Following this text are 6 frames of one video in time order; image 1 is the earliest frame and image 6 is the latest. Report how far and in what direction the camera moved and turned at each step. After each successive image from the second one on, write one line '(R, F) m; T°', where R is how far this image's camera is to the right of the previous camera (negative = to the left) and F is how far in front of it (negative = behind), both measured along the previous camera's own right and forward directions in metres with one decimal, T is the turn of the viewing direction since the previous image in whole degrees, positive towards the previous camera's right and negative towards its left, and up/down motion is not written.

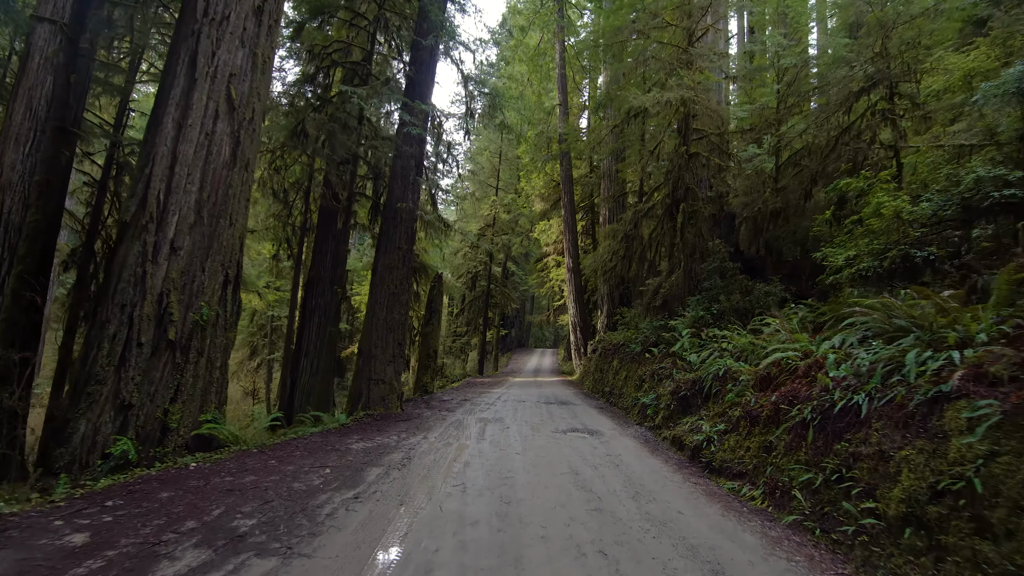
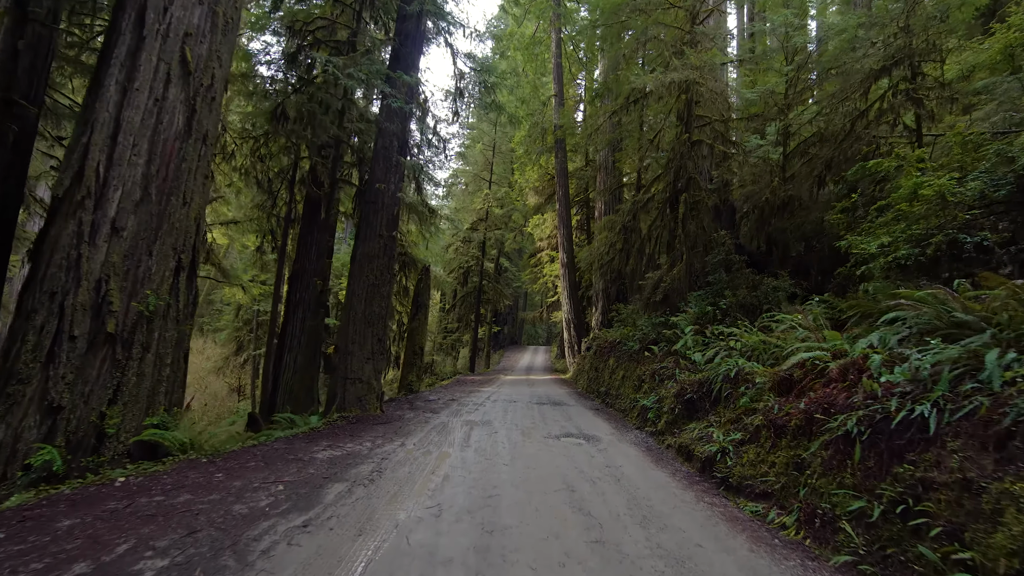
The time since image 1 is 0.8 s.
(0.0, +0.6) m; +1°
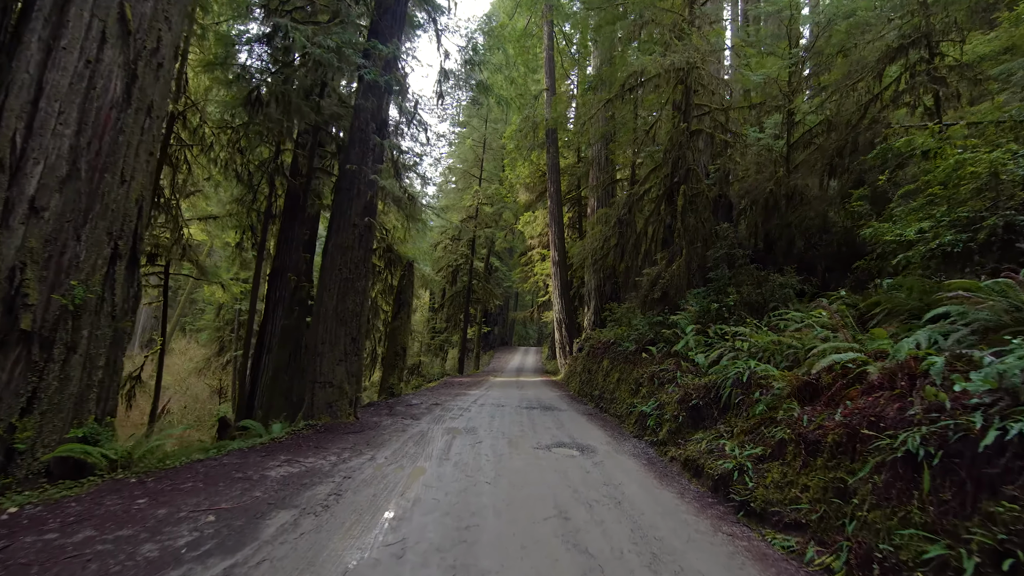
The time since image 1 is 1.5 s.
(0.0, +0.6) m; +1°
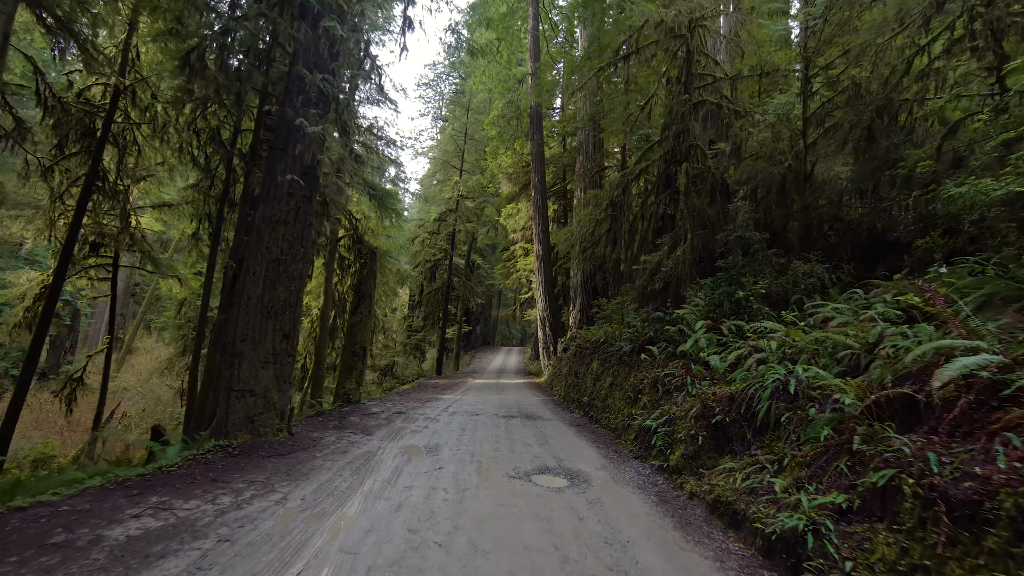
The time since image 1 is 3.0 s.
(+0.1, +1.2) m; +2°
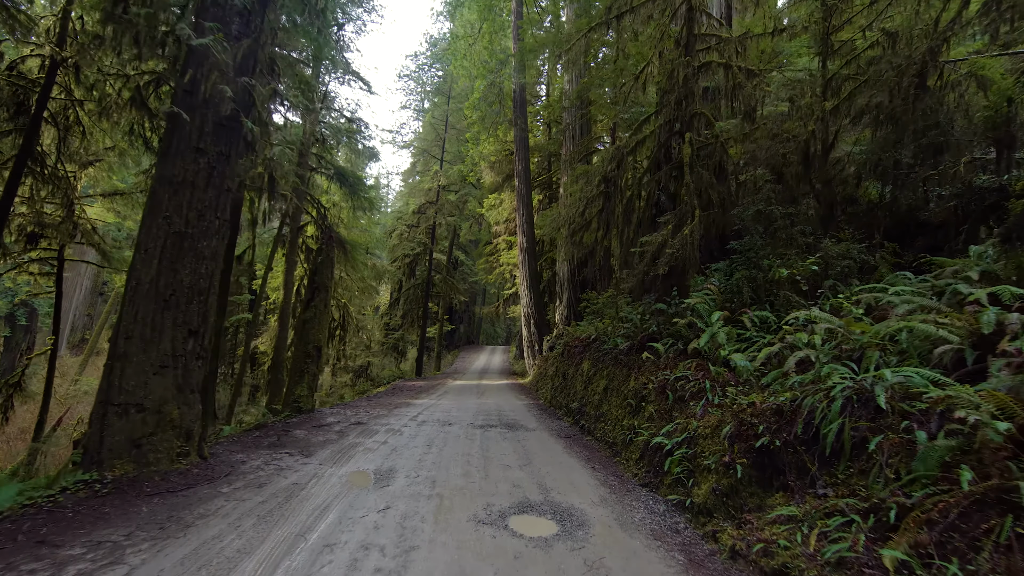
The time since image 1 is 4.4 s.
(+0.1, +1.1) m; +2°
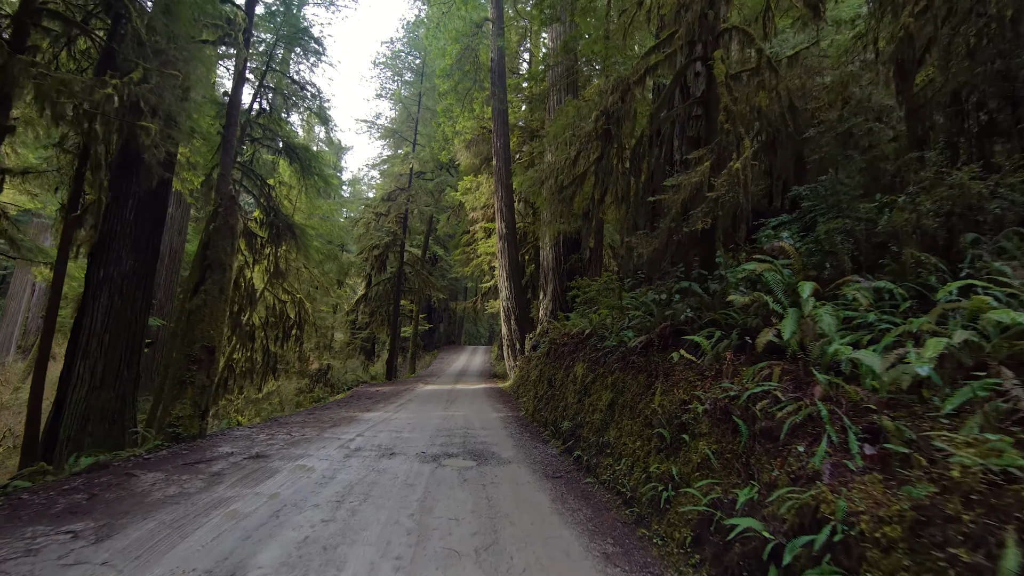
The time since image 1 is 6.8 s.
(+0.2, +1.9) m; +2°
